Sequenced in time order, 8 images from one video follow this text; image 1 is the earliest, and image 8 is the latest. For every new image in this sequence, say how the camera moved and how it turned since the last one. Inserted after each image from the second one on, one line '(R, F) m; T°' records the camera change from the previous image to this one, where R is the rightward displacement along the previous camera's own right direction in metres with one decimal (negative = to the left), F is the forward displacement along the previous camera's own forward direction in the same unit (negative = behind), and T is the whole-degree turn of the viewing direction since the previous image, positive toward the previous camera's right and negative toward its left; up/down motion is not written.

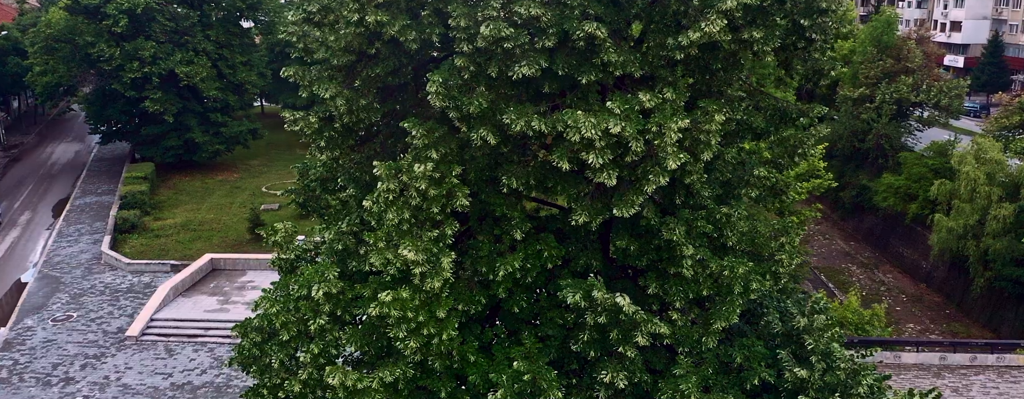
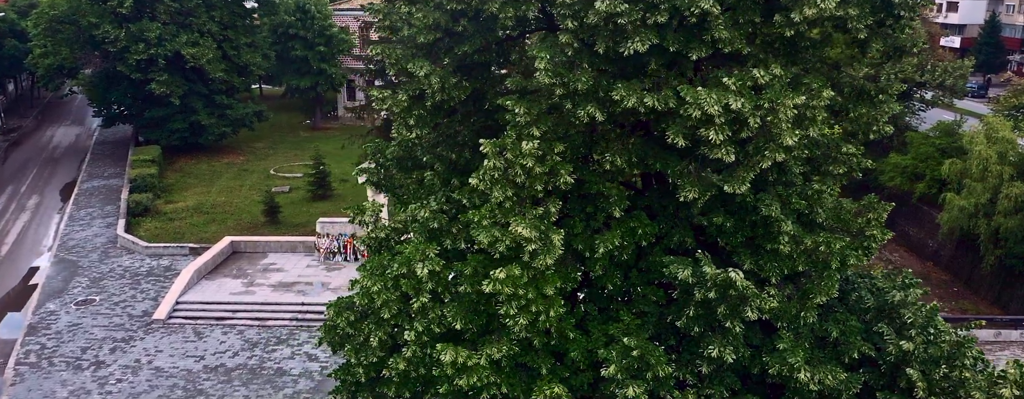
(-1.1, 0.0) m; +1°
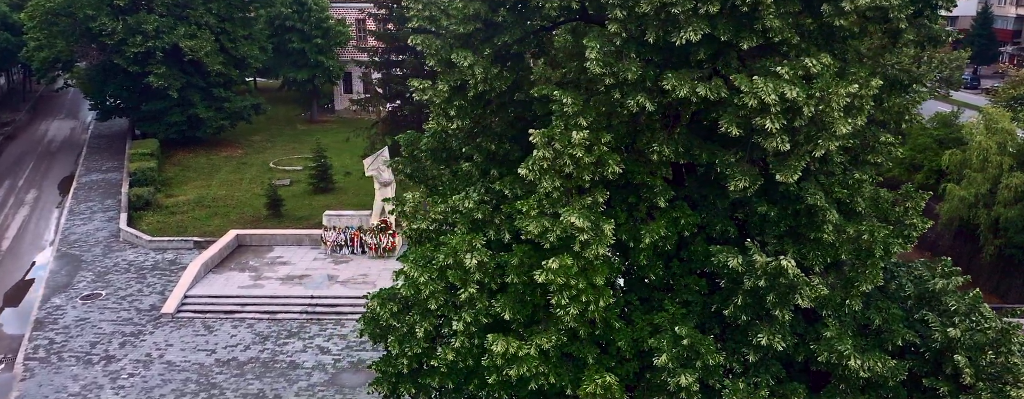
(-0.5, 0.0) m; +1°
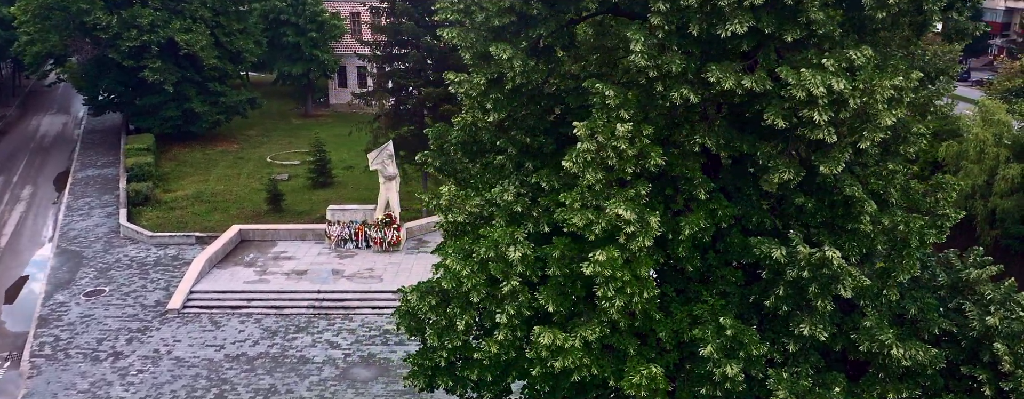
(-0.5, 0.0) m; +1°
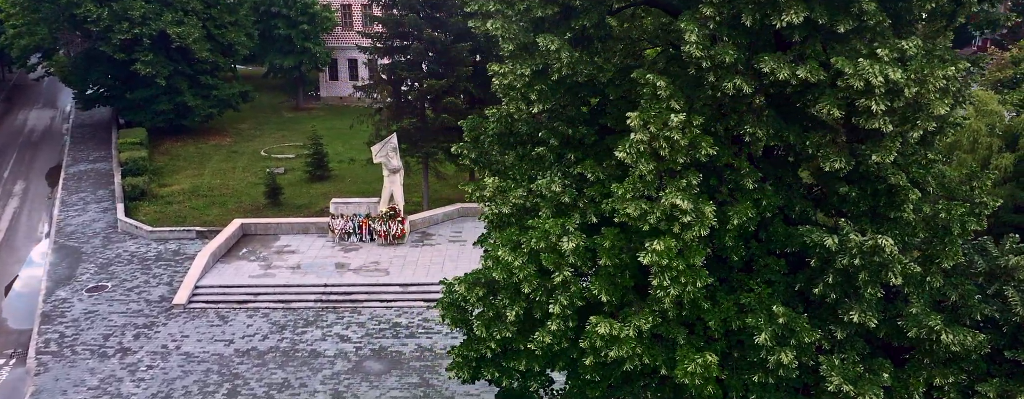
(-0.6, 0.0) m; +1°
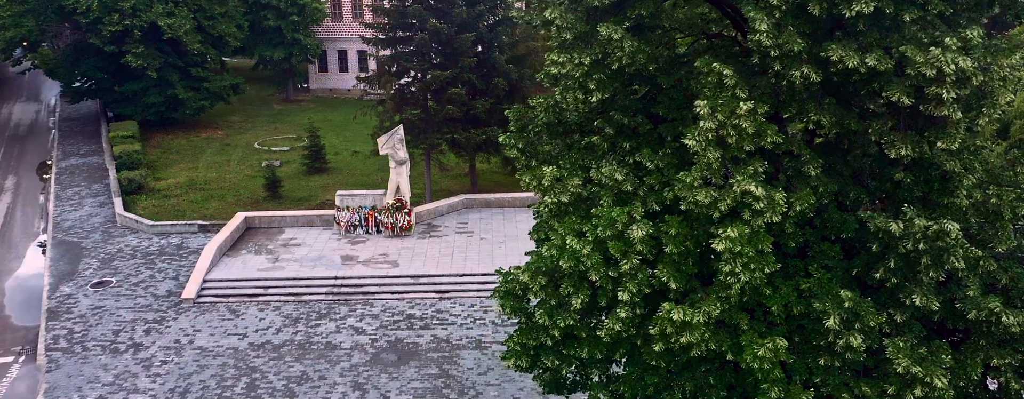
(-0.8, 0.0) m; +2°
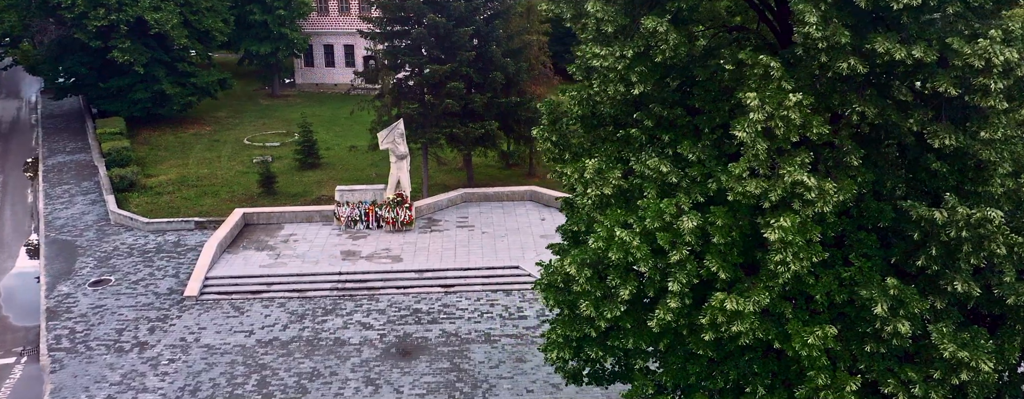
(-0.7, 0.0) m; +2°
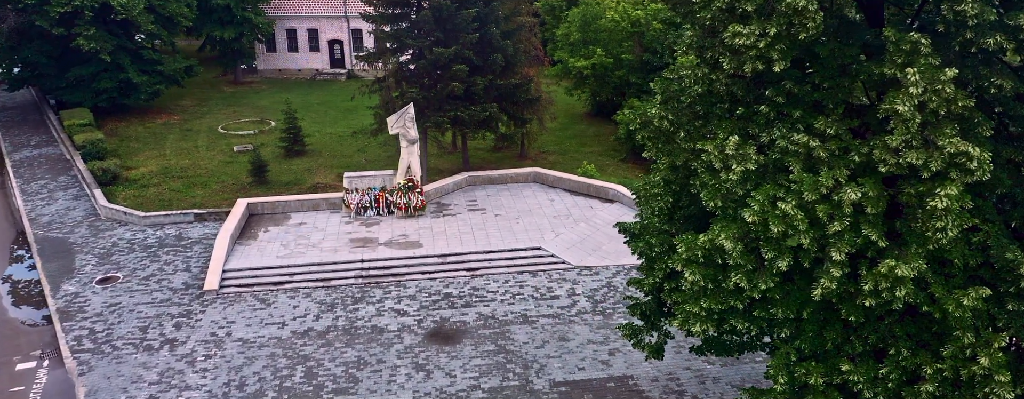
(-2.2, 0.0) m; +5°
